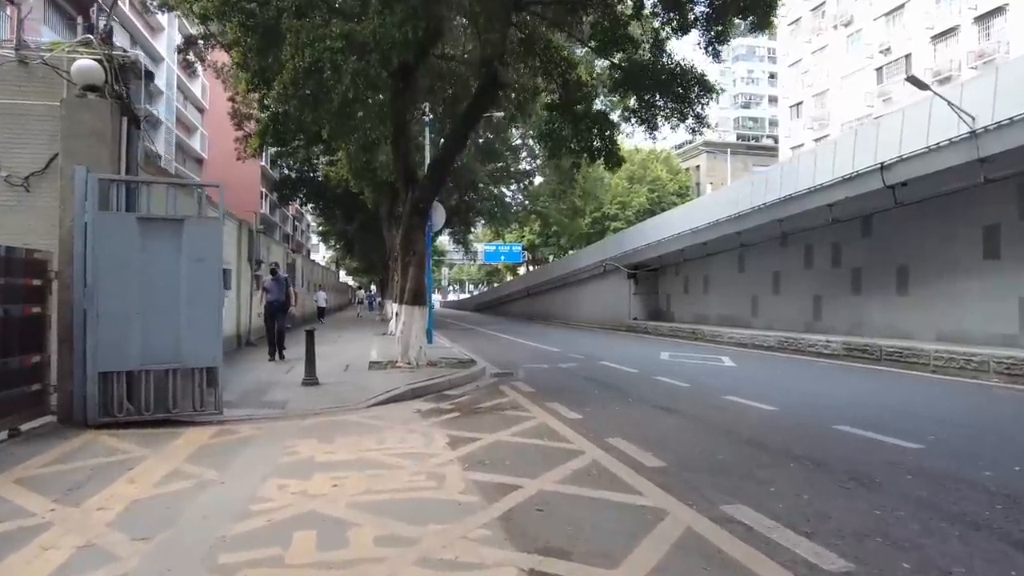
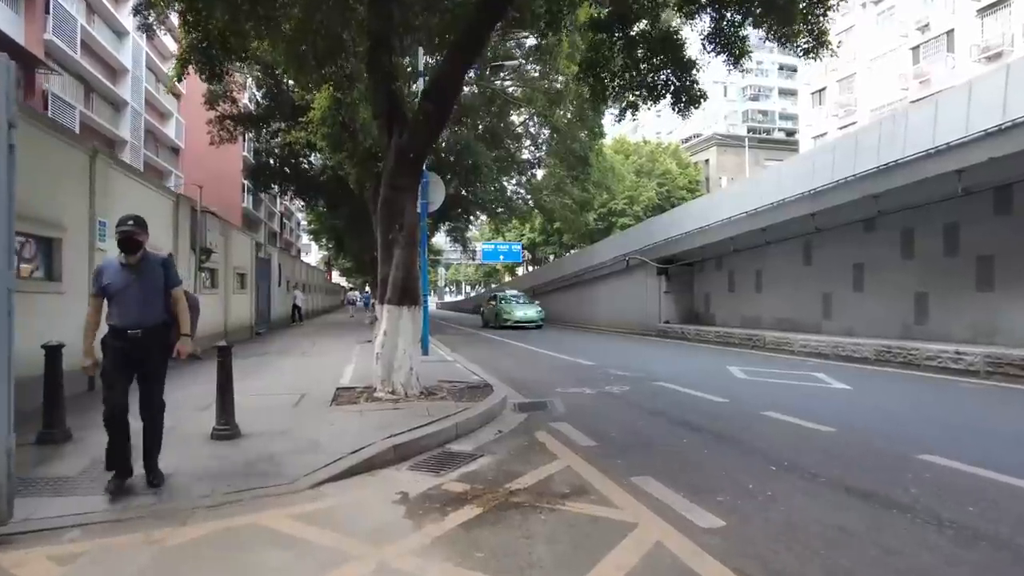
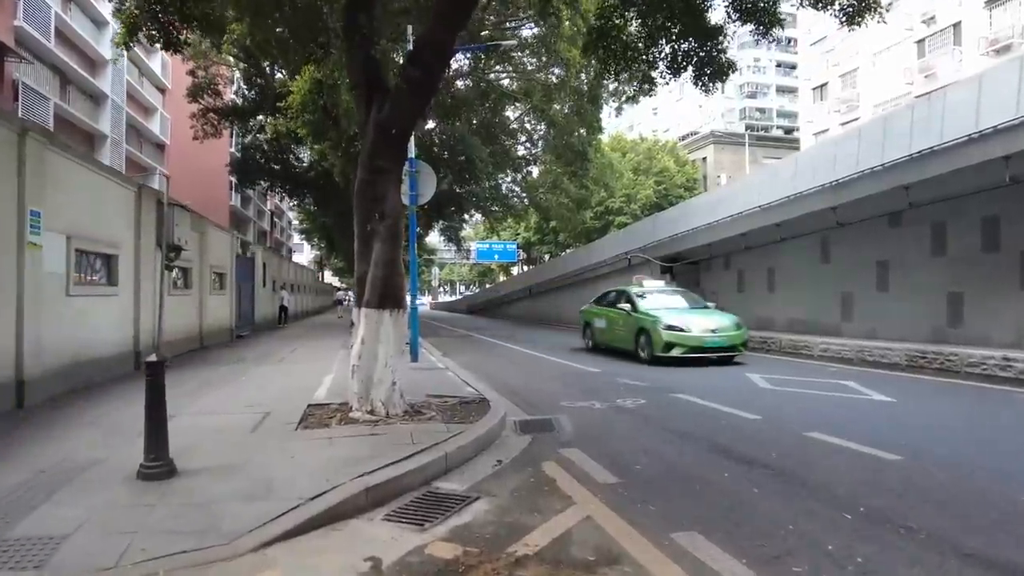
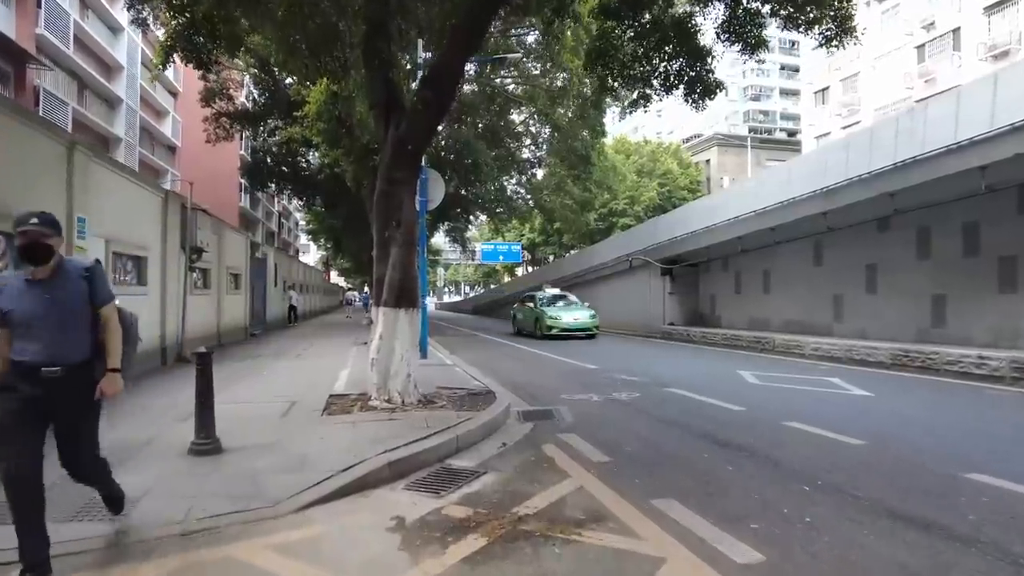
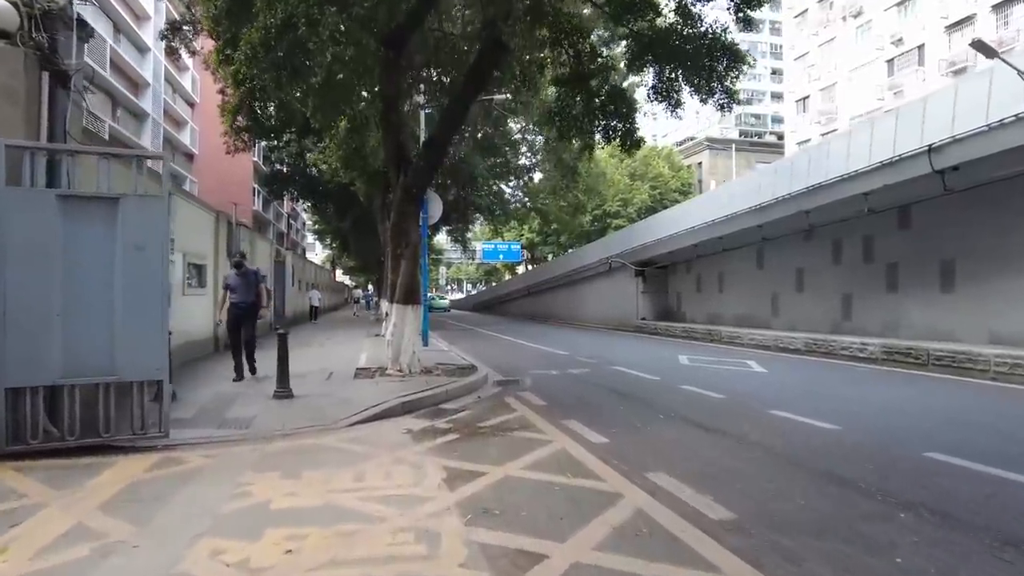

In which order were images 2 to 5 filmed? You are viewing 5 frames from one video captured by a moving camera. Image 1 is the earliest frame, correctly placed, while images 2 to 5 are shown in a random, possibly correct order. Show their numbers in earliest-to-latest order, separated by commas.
5, 2, 4, 3
